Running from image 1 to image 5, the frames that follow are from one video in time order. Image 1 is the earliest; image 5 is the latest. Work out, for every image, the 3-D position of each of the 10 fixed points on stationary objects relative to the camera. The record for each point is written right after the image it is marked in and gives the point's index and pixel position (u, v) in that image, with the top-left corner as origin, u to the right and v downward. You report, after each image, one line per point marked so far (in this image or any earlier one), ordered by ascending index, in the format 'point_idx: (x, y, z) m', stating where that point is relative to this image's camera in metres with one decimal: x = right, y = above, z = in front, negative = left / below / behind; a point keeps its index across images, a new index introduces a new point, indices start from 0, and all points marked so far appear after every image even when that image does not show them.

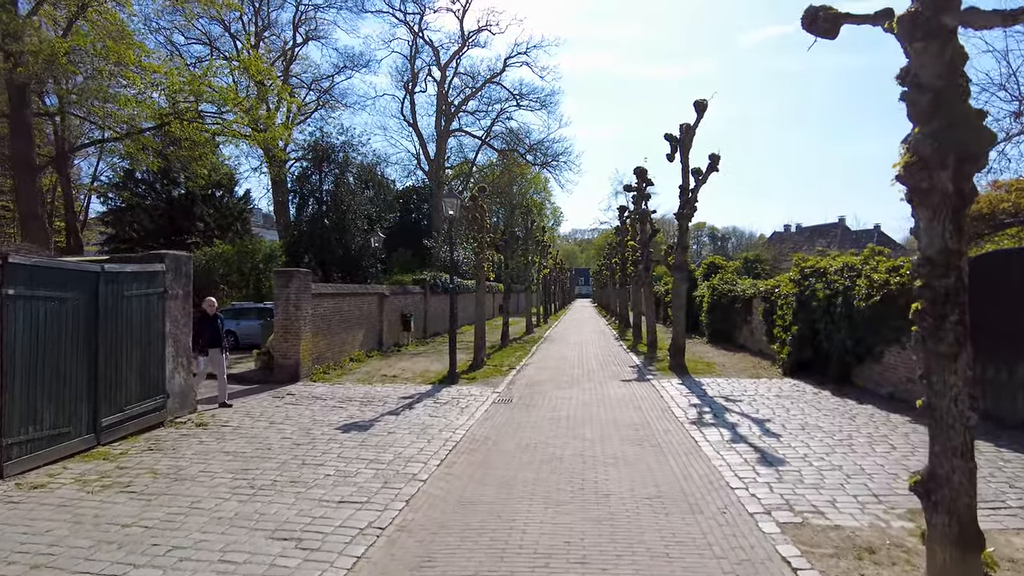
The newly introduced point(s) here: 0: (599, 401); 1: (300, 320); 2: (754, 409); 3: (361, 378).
0: (+1.8, -2.4, +11.6) m
1: (-5.8, -0.9, +15.2) m
2: (+4.6, -2.3, +10.5) m
3: (-4.3, -2.6, +15.6) m
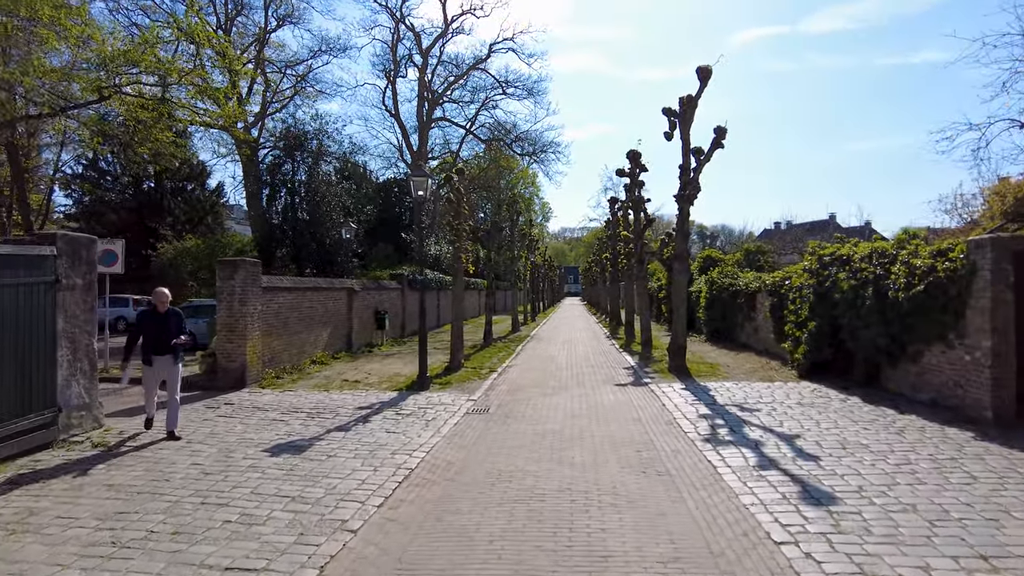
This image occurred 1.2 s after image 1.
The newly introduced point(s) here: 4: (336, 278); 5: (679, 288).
0: (+1.4, -2.2, +9.8) m
1: (-6.3, -0.7, +13.2) m
2: (+4.2, -2.1, +8.7) m
3: (-4.8, -2.4, +13.7) m
4: (-6.0, +0.3, +18.7) m
5: (+4.4, 0.0, +14.5) m
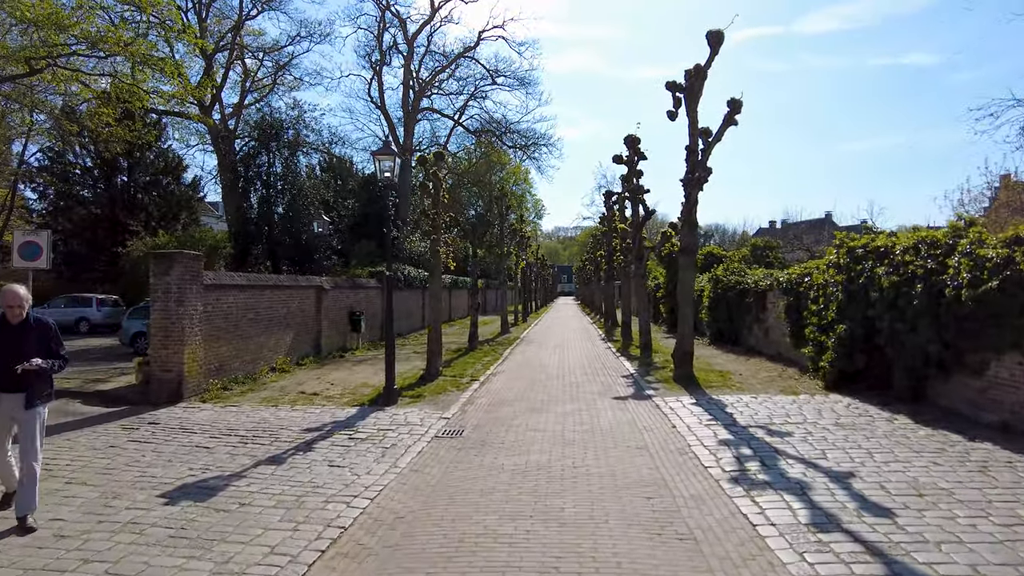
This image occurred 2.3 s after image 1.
0: (+1.1, -2.2, +8.0) m
1: (-6.7, -0.6, +11.3) m
2: (+3.9, -2.1, +7.0) m
3: (-5.1, -2.3, +11.9) m
4: (-6.5, +0.4, +16.9) m
5: (+4.0, +0.1, +12.7) m
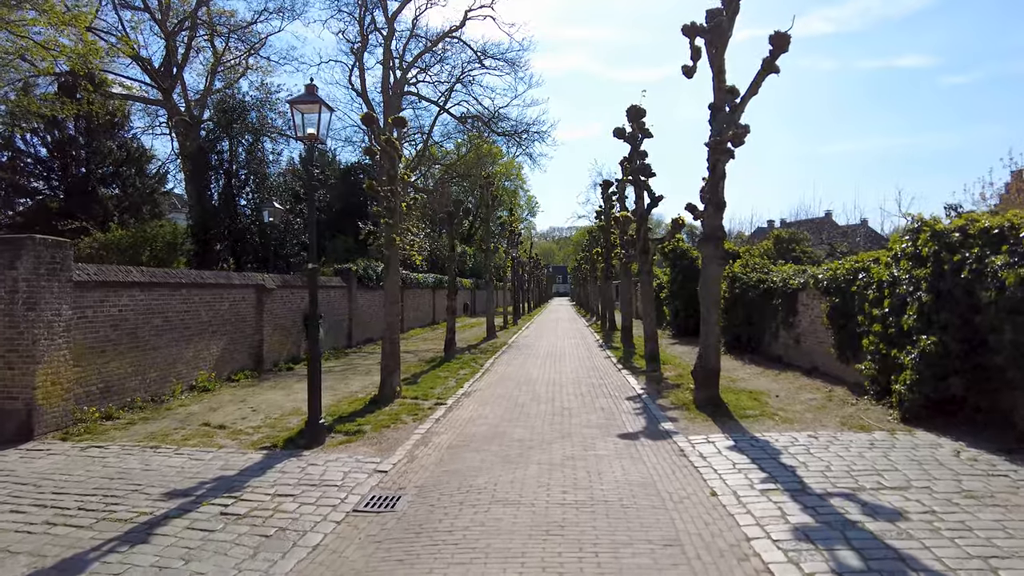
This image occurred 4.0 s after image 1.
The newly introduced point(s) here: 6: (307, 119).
0: (+0.6, -2.1, +5.1) m
1: (-7.1, -0.6, +8.4) m
2: (+3.4, -2.0, +4.1) m
3: (-5.6, -2.3, +8.9) m
4: (-7.0, +0.4, +13.9) m
5: (+3.6, +0.1, +9.9) m
6: (-3.2, +2.6, +8.6) m
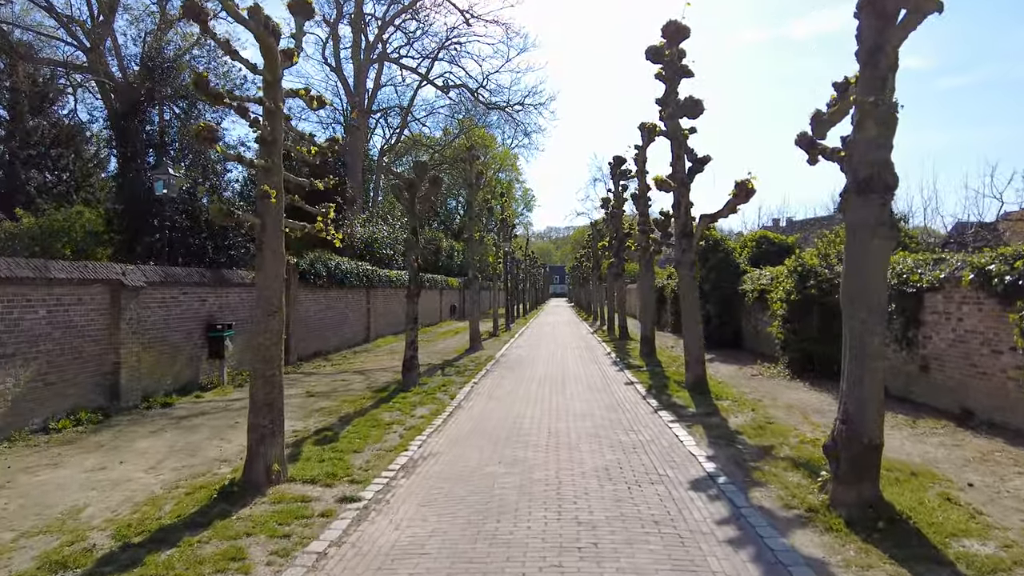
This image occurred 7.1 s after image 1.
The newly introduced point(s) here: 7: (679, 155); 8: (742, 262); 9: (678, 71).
0: (+0.4, -2.1, +0.2) m
1: (-7.4, -0.6, +3.4) m
2: (+3.2, -2.0, -0.8) m
3: (-5.9, -2.2, +4.0) m
4: (-7.3, +0.4, +9.0) m
5: (+3.3, +0.1, +5.0) m
6: (-3.5, +2.7, +3.6) m
7: (+3.5, +2.8, +11.6) m
8: (+7.7, +0.9, +18.3) m
9: (+3.3, +4.4, +11.1) m
